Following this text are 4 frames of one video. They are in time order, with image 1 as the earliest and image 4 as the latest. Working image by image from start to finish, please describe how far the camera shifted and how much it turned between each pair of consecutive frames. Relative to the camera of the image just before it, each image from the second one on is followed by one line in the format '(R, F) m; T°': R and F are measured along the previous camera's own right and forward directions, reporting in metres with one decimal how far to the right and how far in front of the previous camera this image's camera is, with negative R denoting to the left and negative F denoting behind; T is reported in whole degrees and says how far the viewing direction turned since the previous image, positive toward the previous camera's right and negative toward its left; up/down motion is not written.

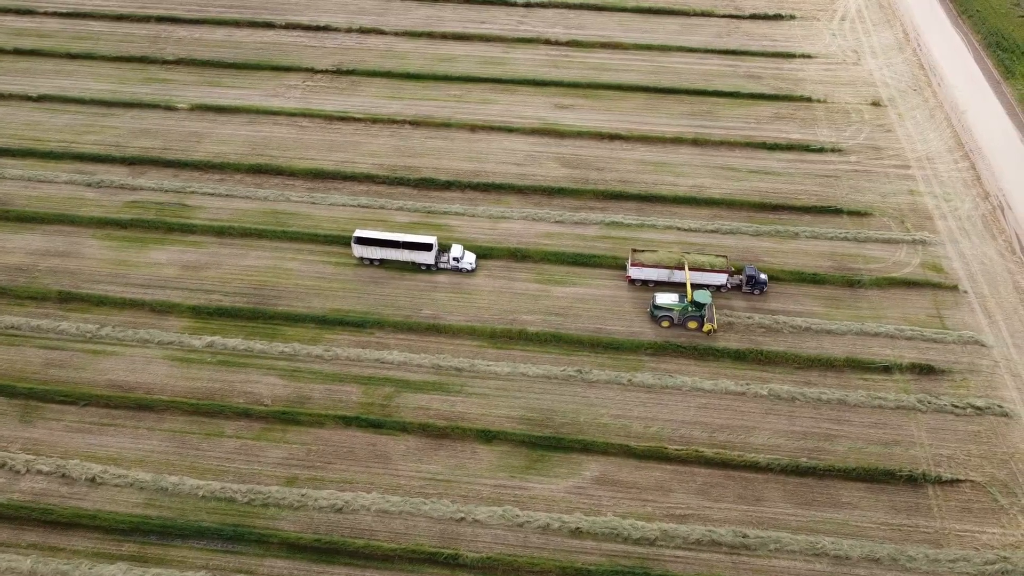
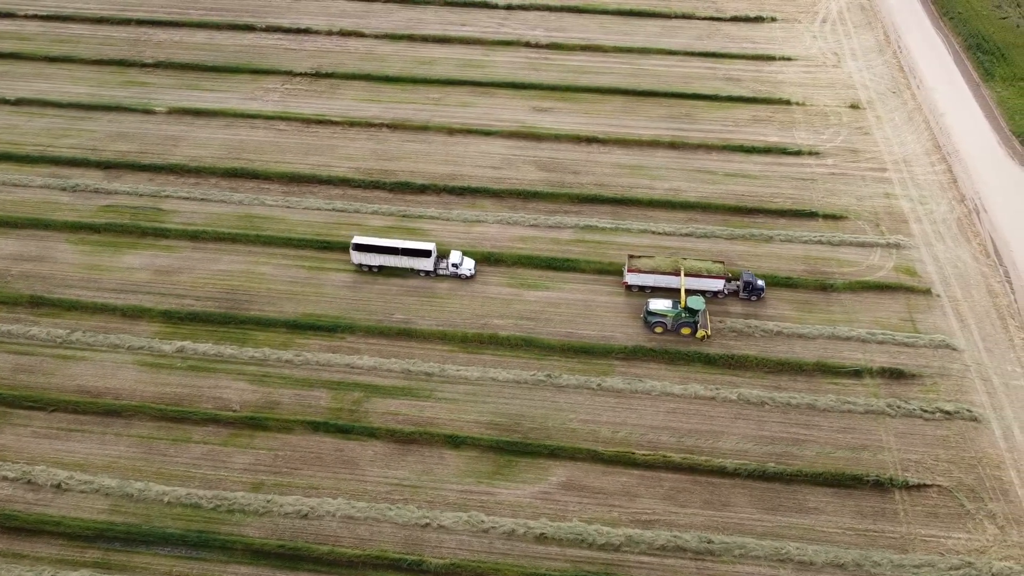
(+1.1, 0.0) m; 0°
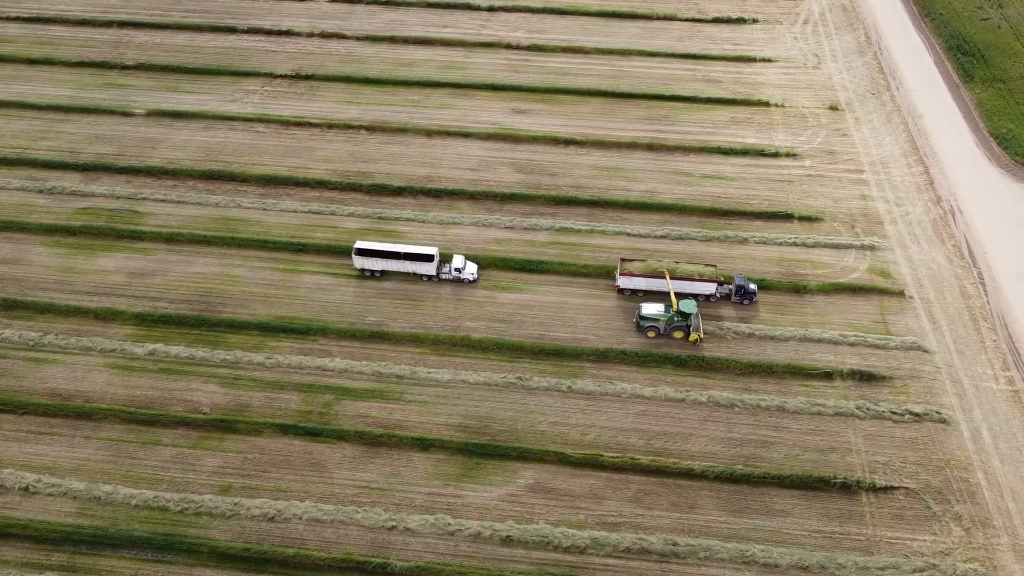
(+1.1, 0.0) m; 0°
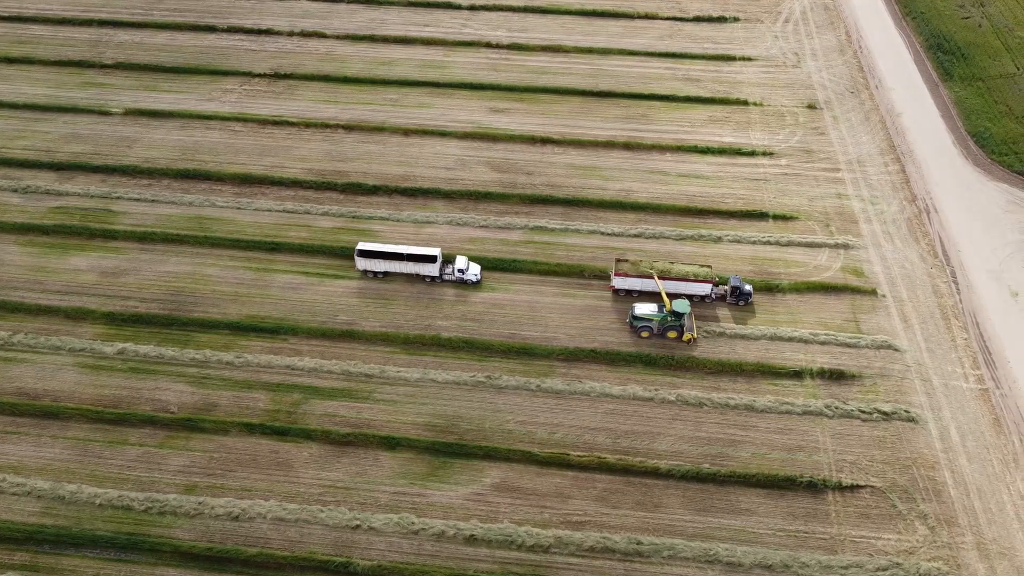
(+1.1, 0.0) m; 0°
